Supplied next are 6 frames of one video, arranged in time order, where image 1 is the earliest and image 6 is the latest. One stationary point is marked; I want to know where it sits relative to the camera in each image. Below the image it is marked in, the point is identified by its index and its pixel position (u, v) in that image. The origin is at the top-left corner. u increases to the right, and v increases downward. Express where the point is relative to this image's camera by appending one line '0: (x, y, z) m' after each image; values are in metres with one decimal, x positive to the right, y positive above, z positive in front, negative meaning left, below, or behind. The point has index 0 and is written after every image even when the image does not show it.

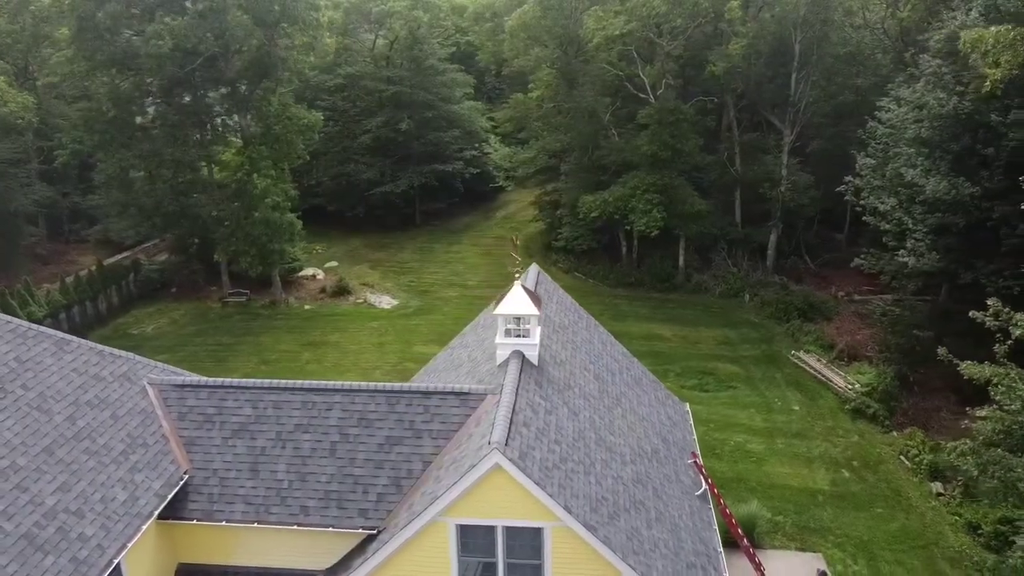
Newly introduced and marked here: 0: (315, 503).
0: (-3.0, -3.3, +12.6) m
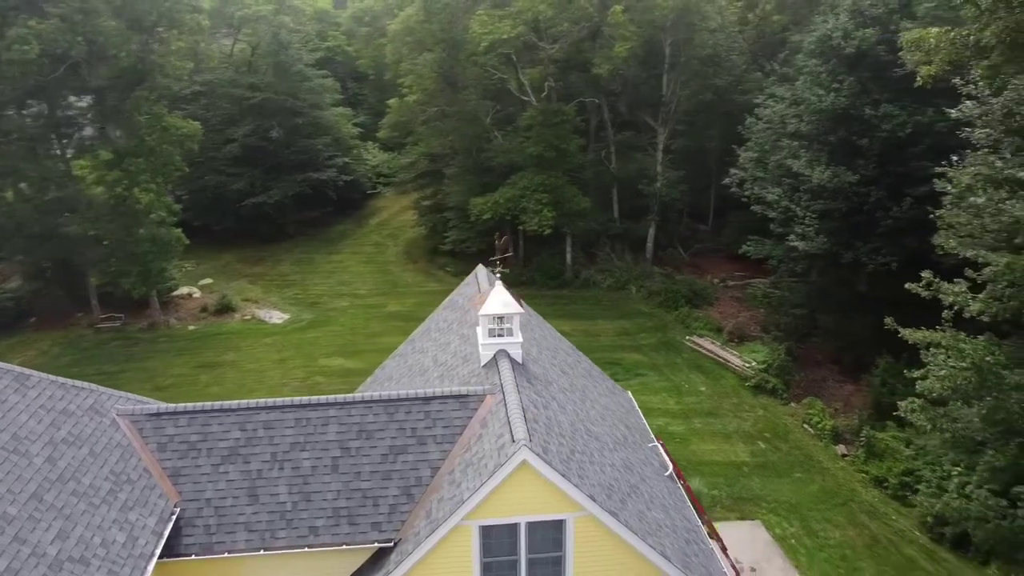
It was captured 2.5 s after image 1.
0: (-2.8, -3.4, +12.1) m
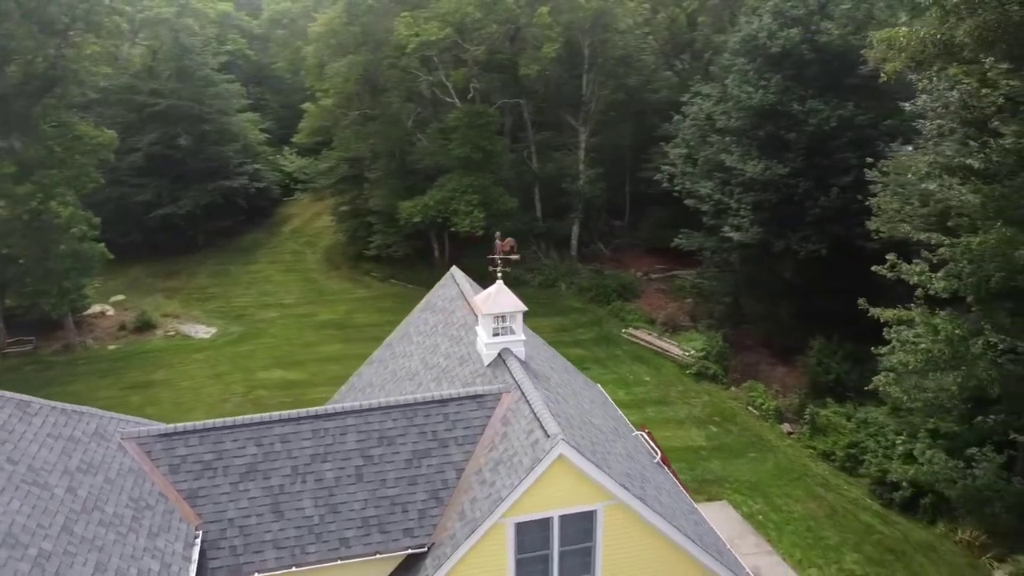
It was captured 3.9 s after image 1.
0: (-2.3, -3.5, +11.9) m
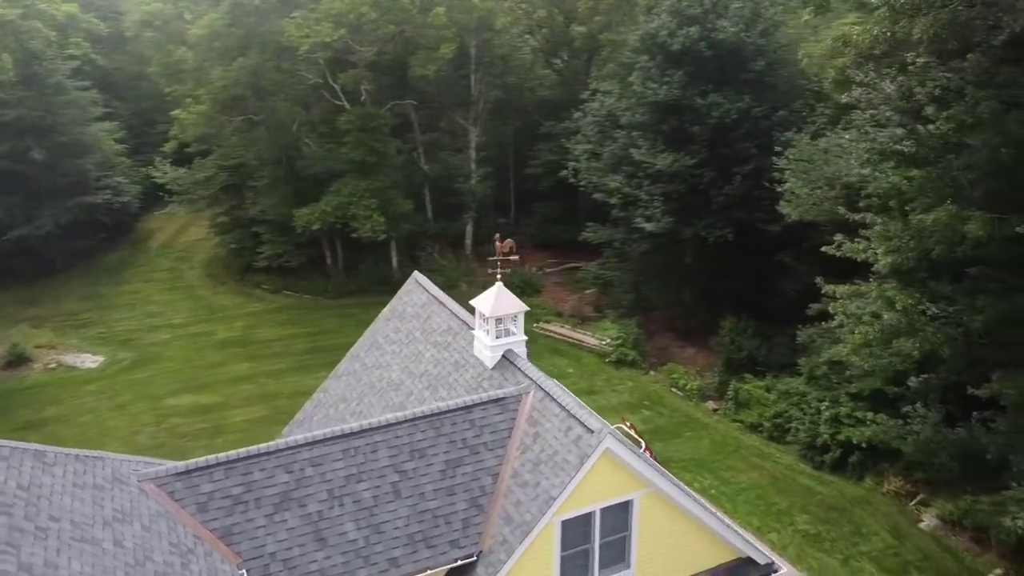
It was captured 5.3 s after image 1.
0: (-1.5, -3.7, +11.6) m
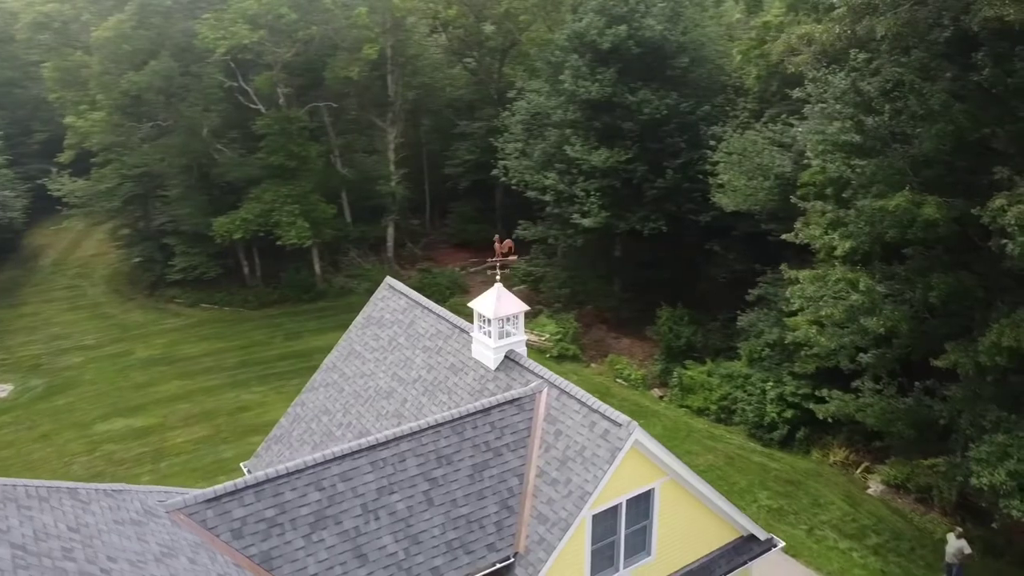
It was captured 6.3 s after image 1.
0: (-1.0, -3.7, +11.4) m
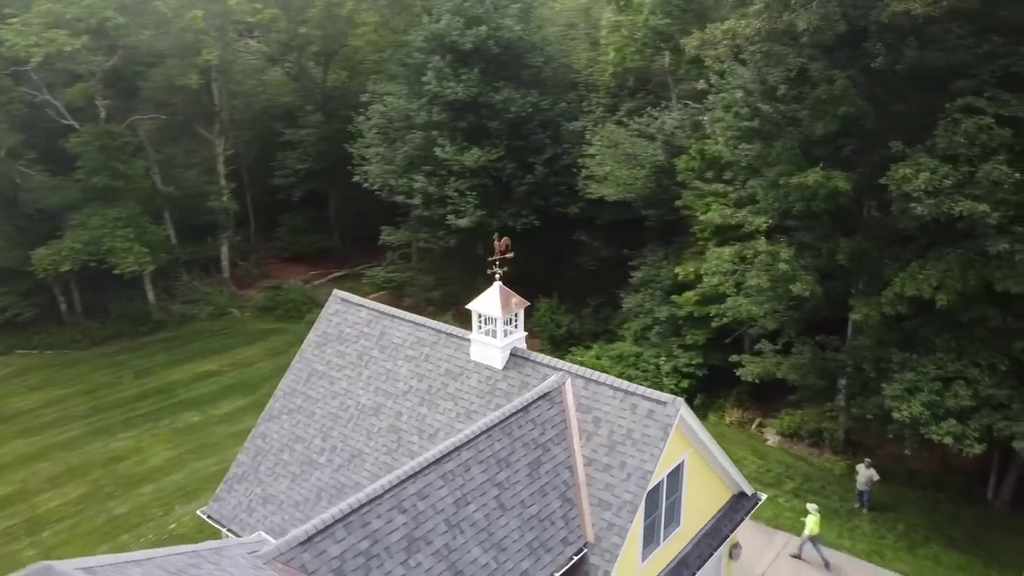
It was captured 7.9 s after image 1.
0: (+0.2, -3.7, +11.3) m
